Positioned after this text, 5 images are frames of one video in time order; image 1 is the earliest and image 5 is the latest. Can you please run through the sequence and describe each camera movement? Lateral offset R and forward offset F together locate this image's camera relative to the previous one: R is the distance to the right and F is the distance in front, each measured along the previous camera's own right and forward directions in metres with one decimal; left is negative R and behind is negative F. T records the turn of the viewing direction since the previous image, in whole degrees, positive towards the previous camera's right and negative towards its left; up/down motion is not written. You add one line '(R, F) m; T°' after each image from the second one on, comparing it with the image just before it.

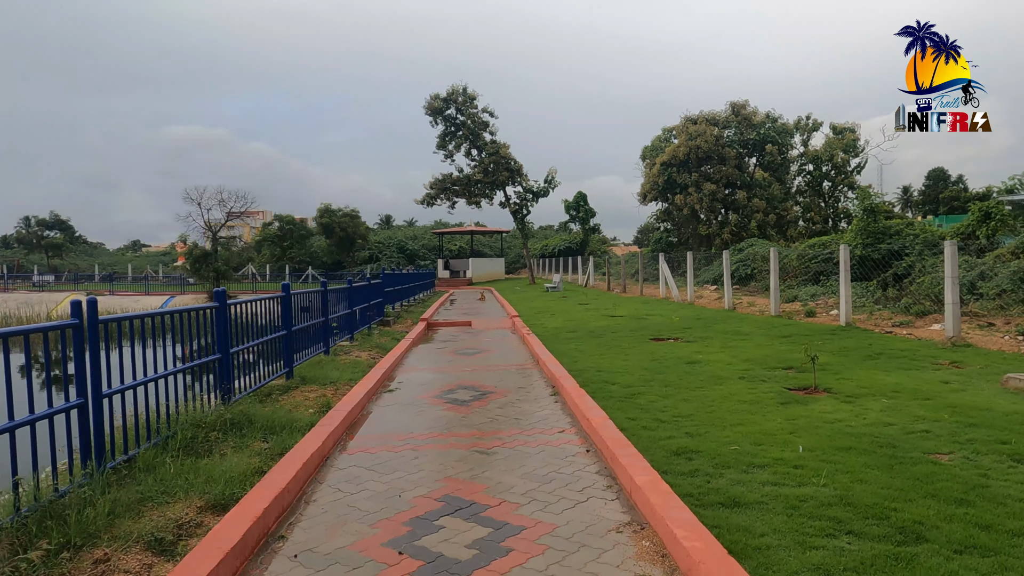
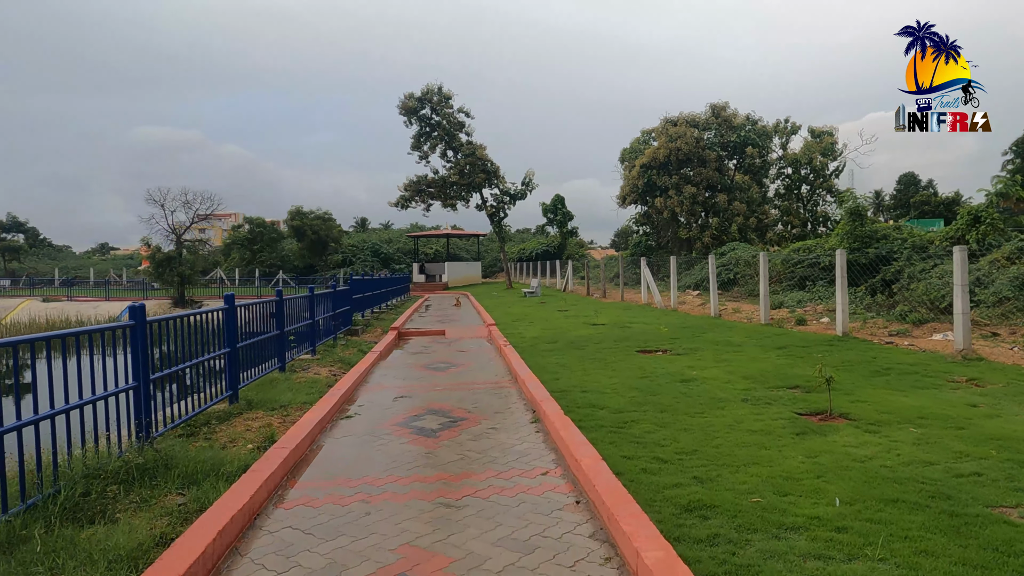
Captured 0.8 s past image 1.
(0.0, +0.7) m; +2°
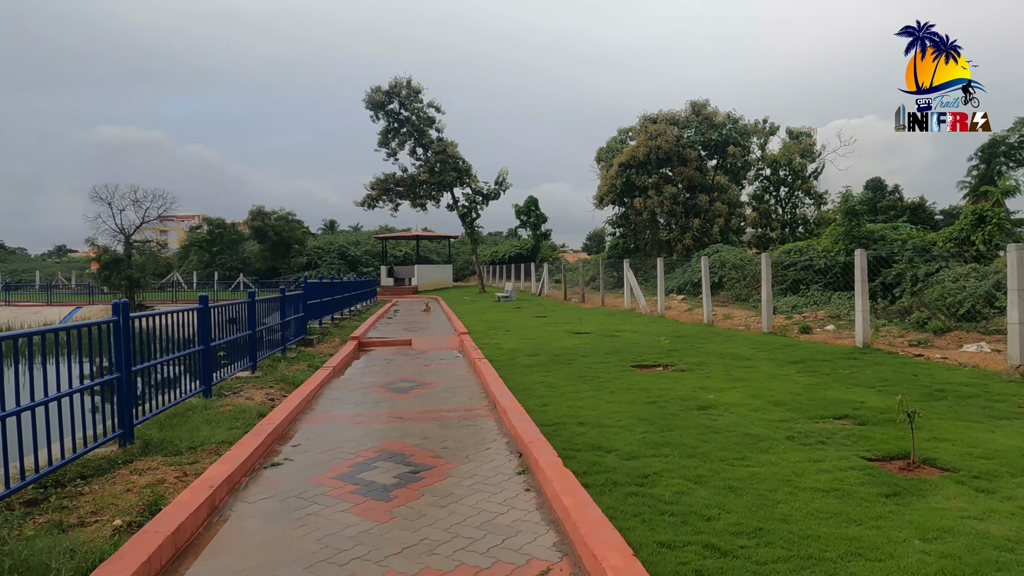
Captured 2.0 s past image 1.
(-0.1, +1.3) m; +2°
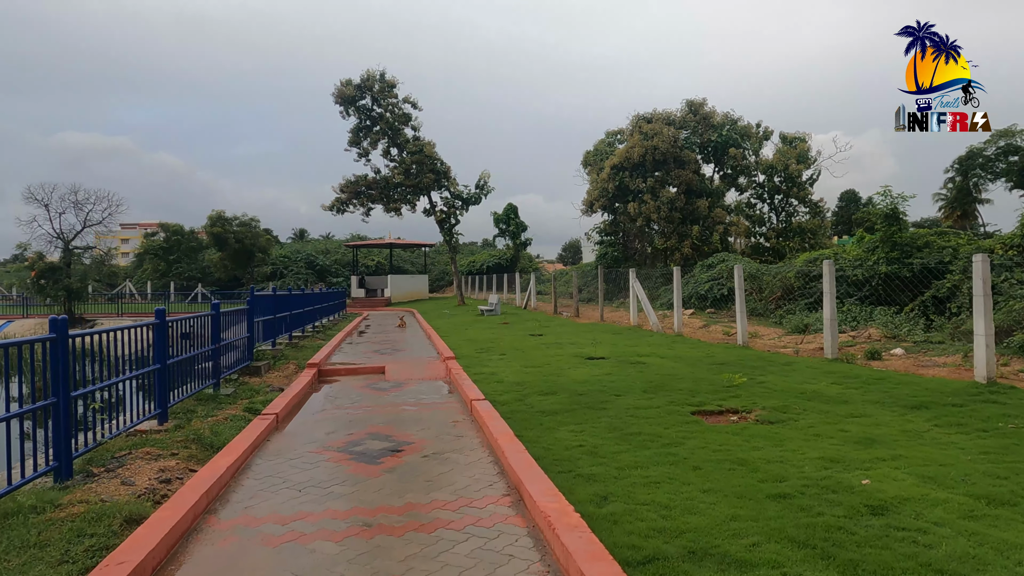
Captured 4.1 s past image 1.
(-0.4, +2.2) m; +2°
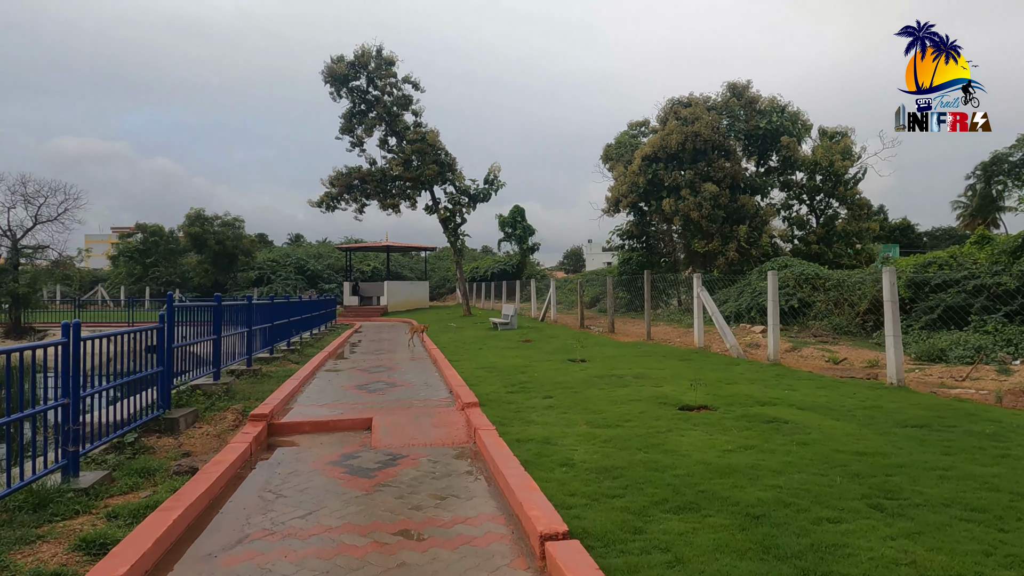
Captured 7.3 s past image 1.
(-0.5, +3.3) m; 0°
